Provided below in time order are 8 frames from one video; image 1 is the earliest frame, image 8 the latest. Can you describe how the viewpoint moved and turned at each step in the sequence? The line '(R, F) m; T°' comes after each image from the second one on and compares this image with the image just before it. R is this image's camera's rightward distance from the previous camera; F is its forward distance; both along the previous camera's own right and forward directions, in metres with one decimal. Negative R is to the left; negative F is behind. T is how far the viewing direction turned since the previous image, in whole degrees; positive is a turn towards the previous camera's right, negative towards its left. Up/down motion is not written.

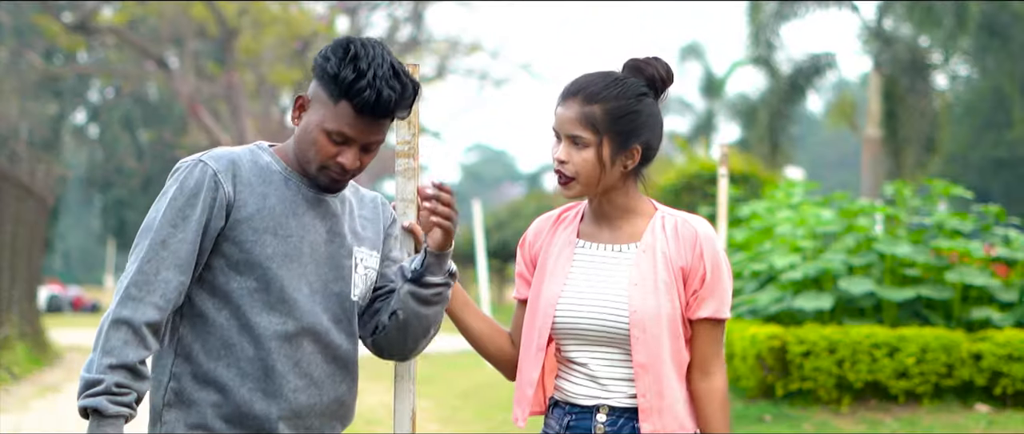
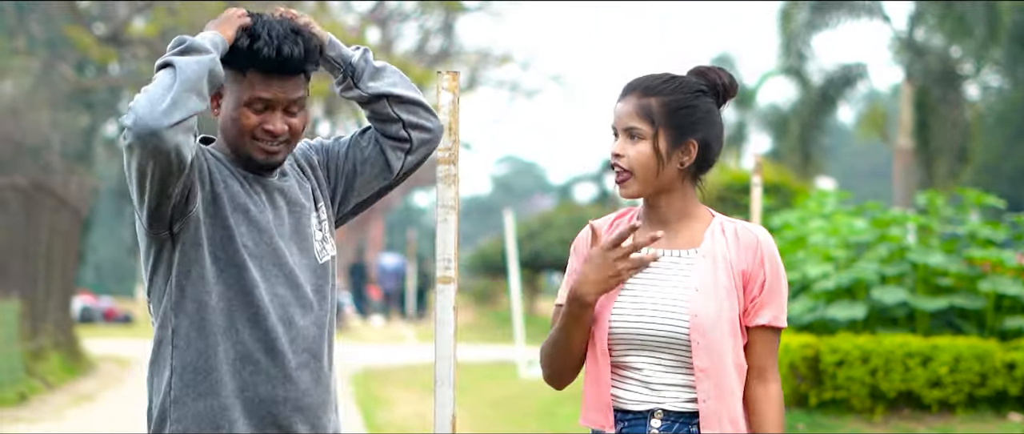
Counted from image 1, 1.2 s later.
(0.0, -0.1) m; -1°
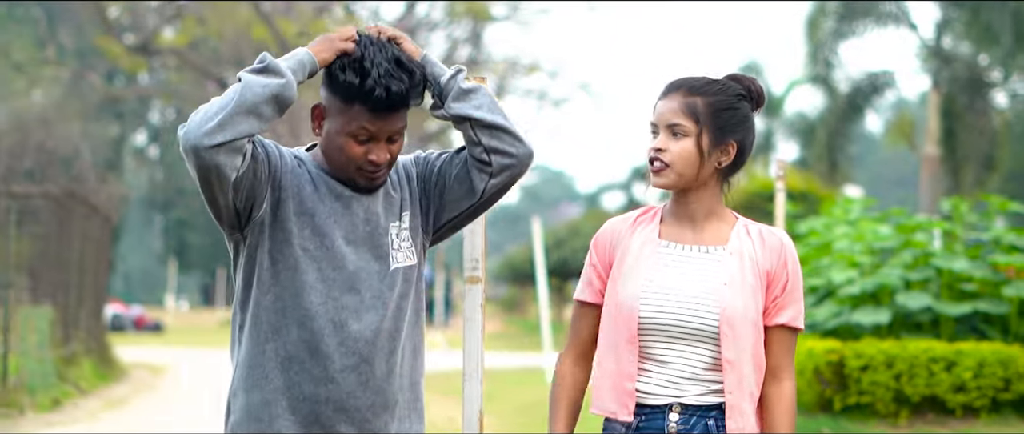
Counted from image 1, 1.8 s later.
(0.0, -0.1) m; -1°
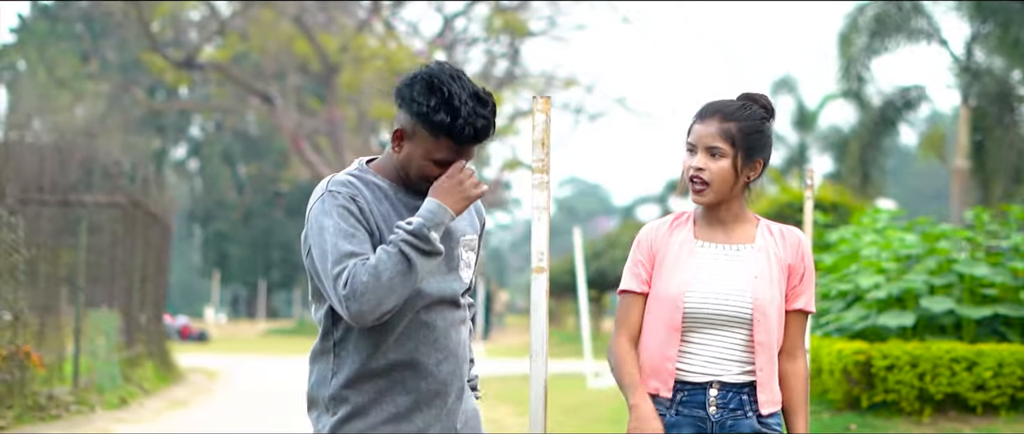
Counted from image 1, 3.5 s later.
(-0.1, -0.6) m; -1°
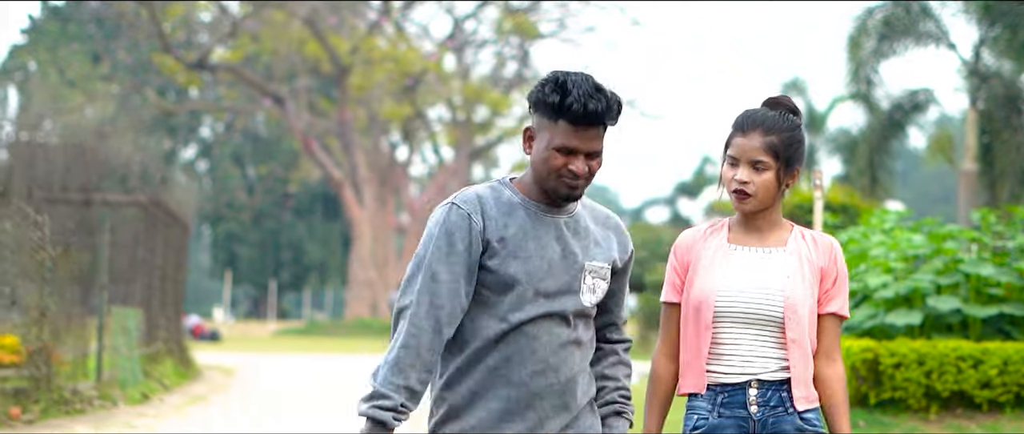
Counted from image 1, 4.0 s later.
(-0.1, -0.2) m; 0°
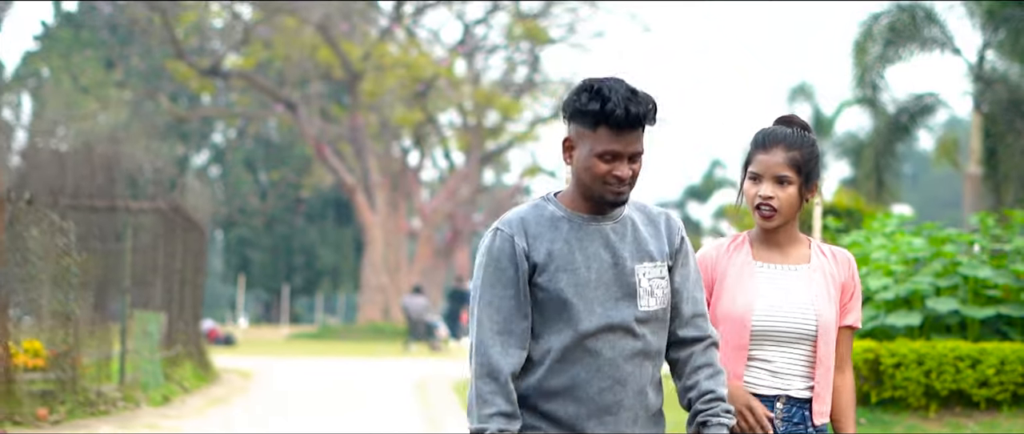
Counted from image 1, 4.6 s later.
(0.0, -0.3) m; 0°
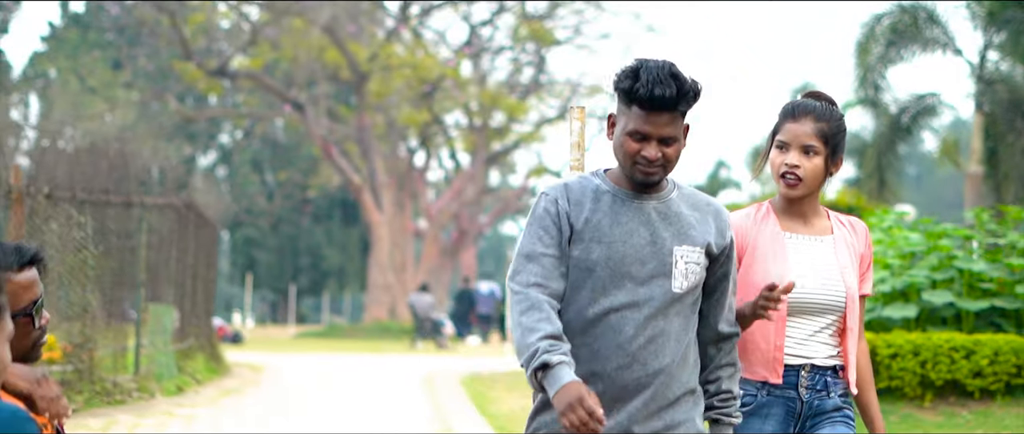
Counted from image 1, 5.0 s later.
(0.0, -0.3) m; 0°
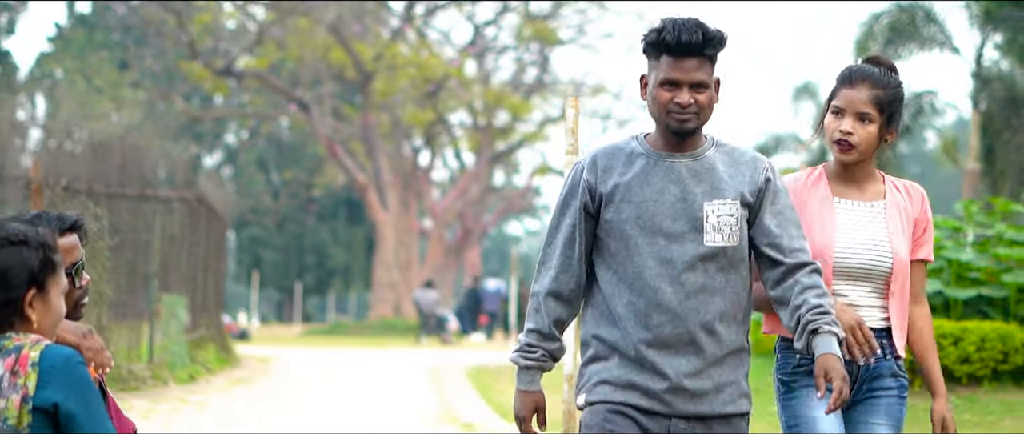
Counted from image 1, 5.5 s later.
(0.0, -0.4) m; 0°
